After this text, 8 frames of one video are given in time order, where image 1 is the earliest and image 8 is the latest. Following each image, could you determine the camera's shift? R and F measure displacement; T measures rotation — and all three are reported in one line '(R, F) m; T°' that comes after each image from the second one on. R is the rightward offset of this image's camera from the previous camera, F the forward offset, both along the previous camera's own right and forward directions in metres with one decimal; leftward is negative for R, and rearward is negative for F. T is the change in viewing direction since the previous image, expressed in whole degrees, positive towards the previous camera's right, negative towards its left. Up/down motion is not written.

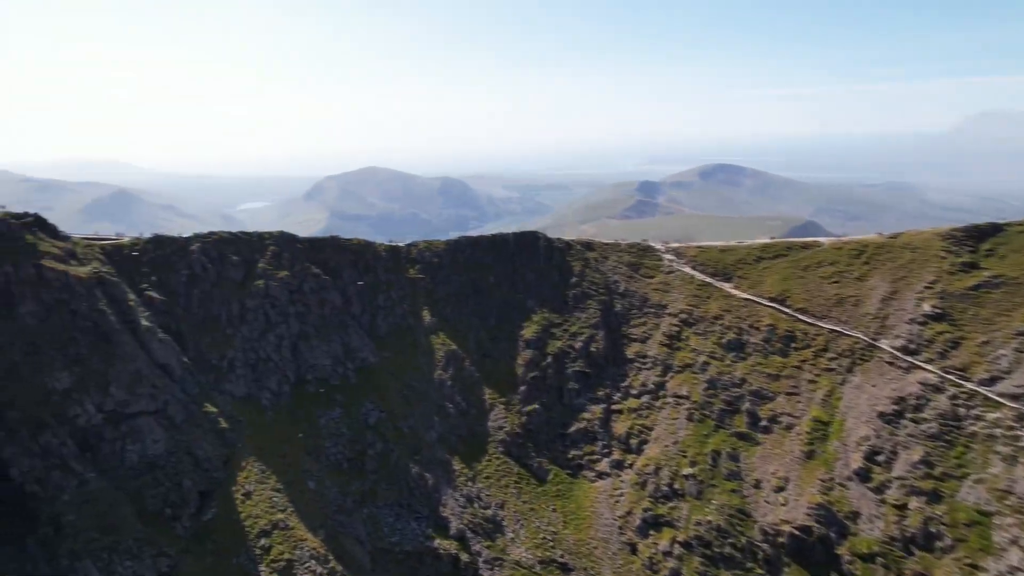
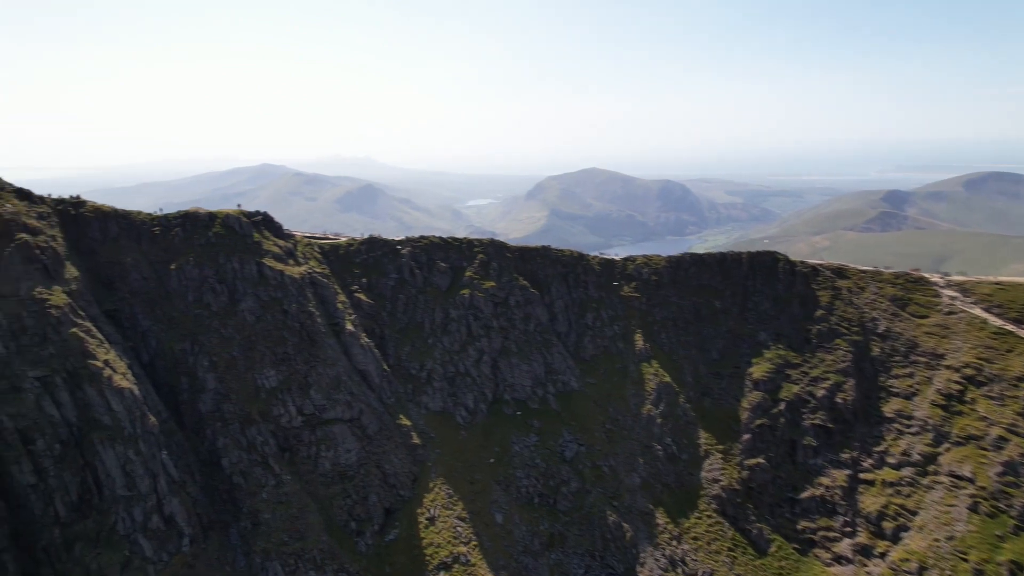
(-2.2, +13.7) m; -18°
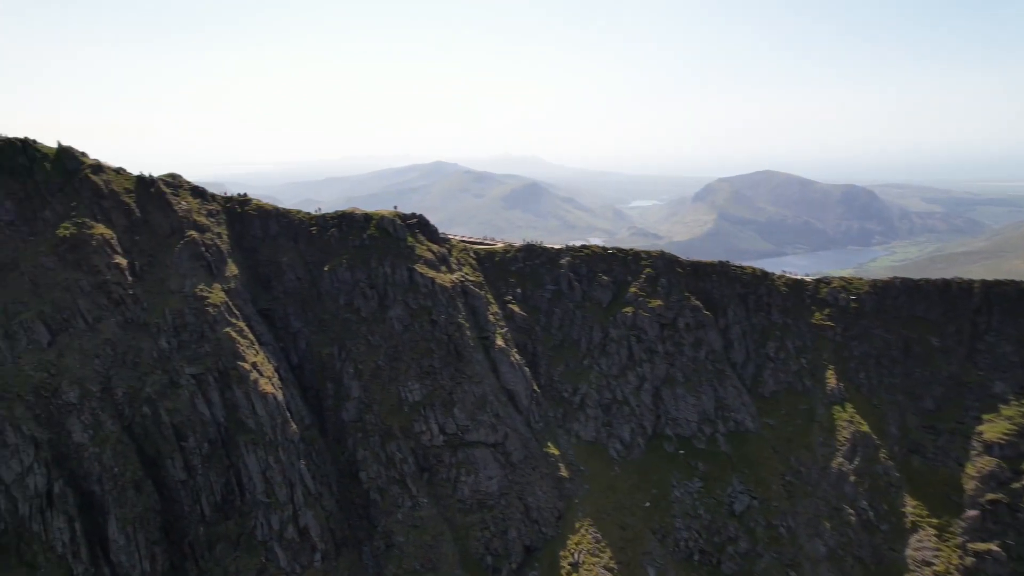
(-1.4, +10.4) m; -13°
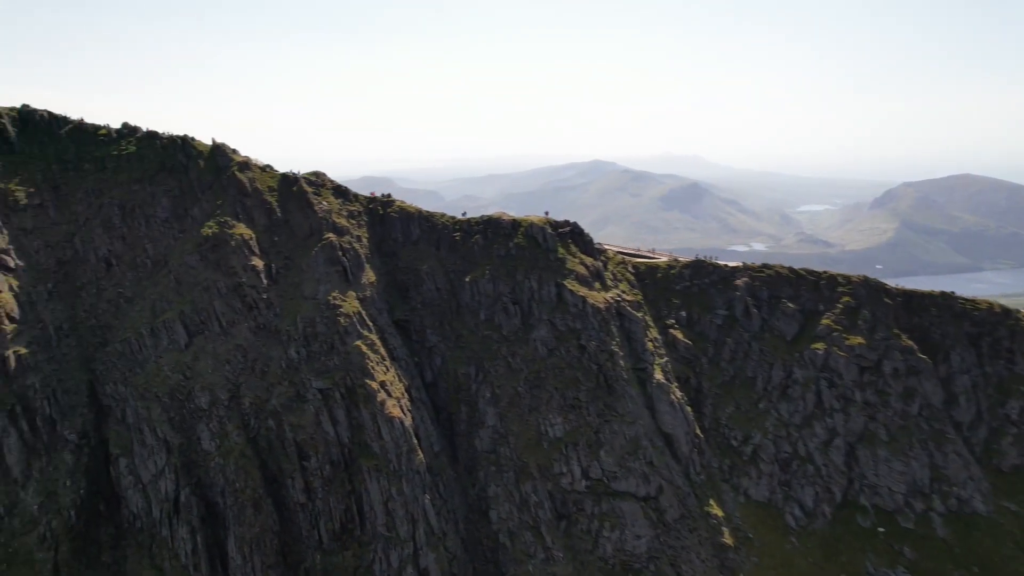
(-1.4, +11.5) m; -13°
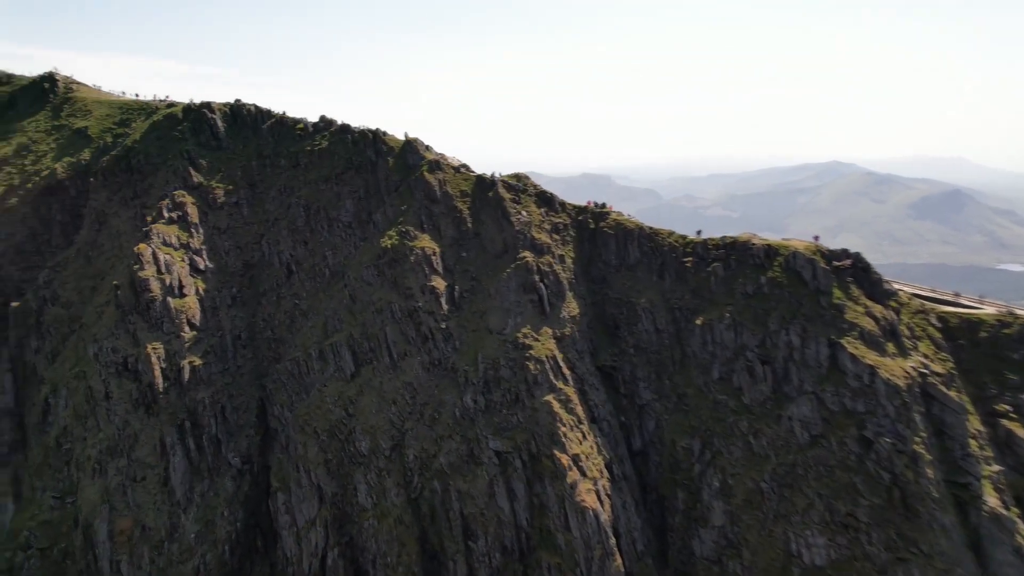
(-2.9, +17.7) m; -18°
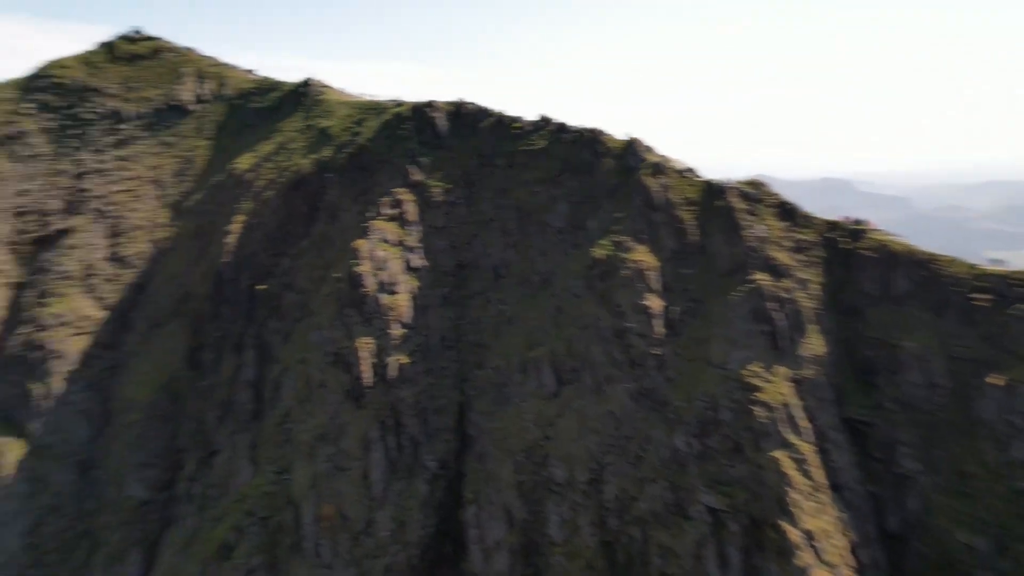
(-1.0, +6.4) m; -18°
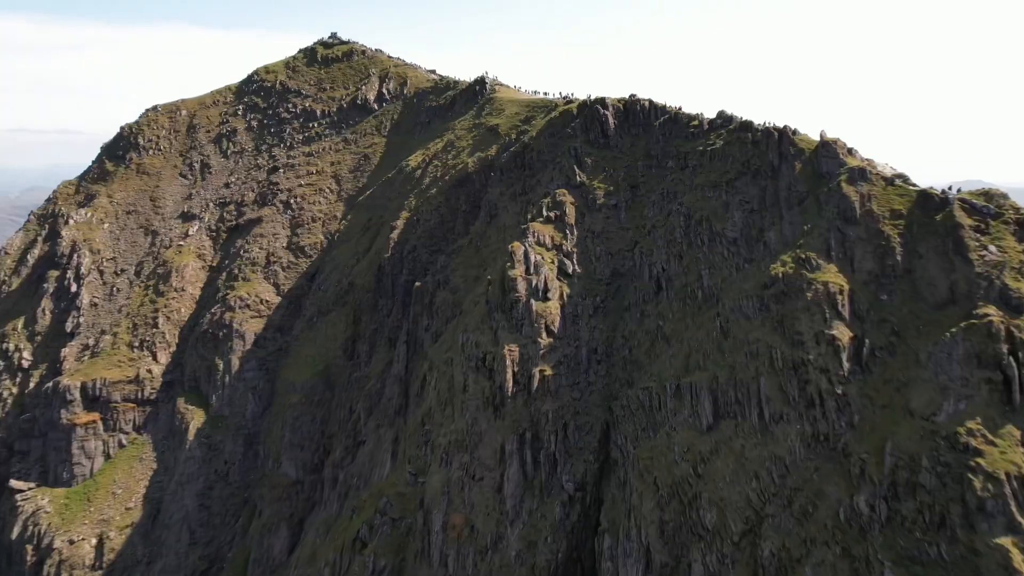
(+0.4, +4.8) m; -14°
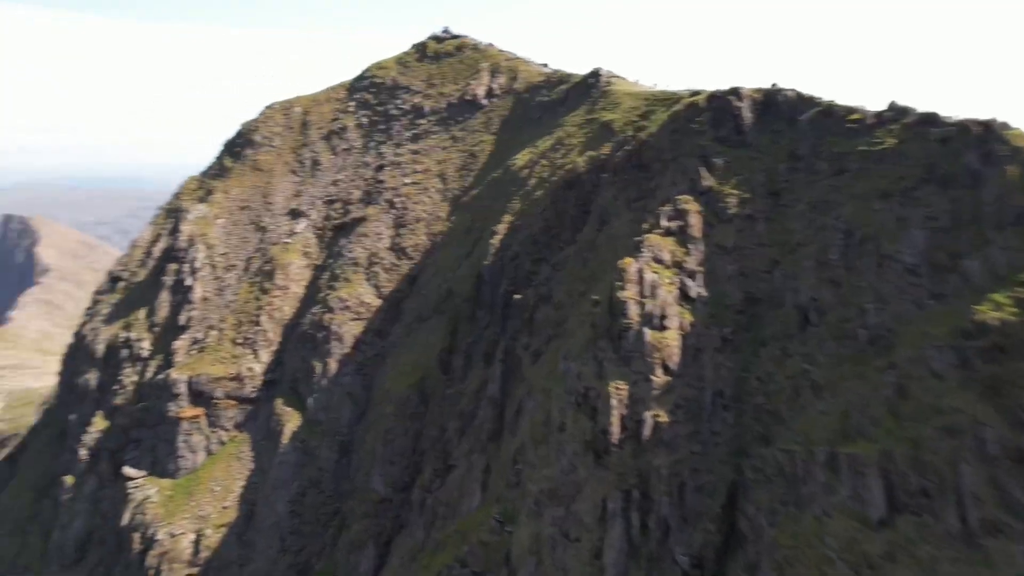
(+0.1, +9.8) m; -9°
